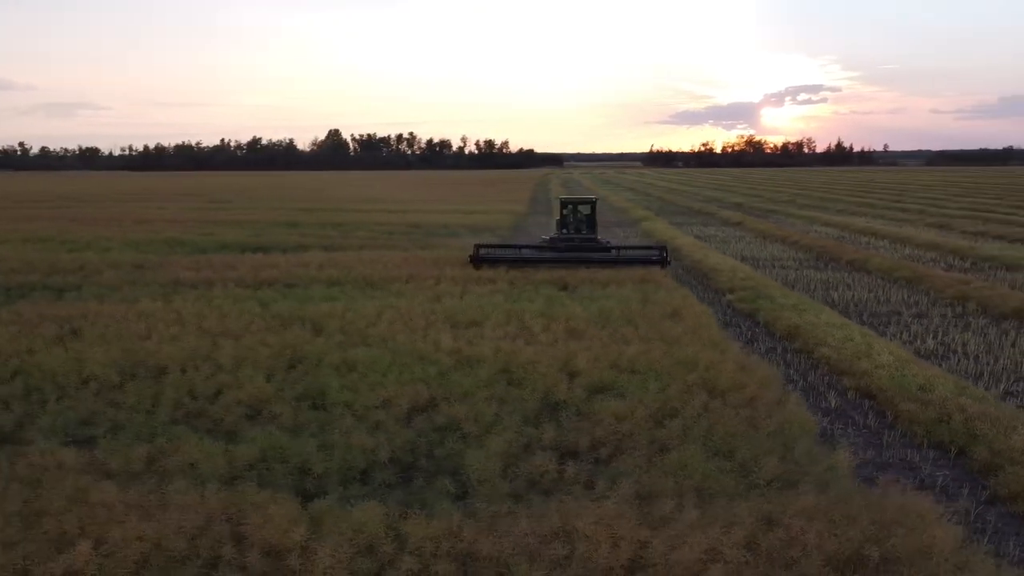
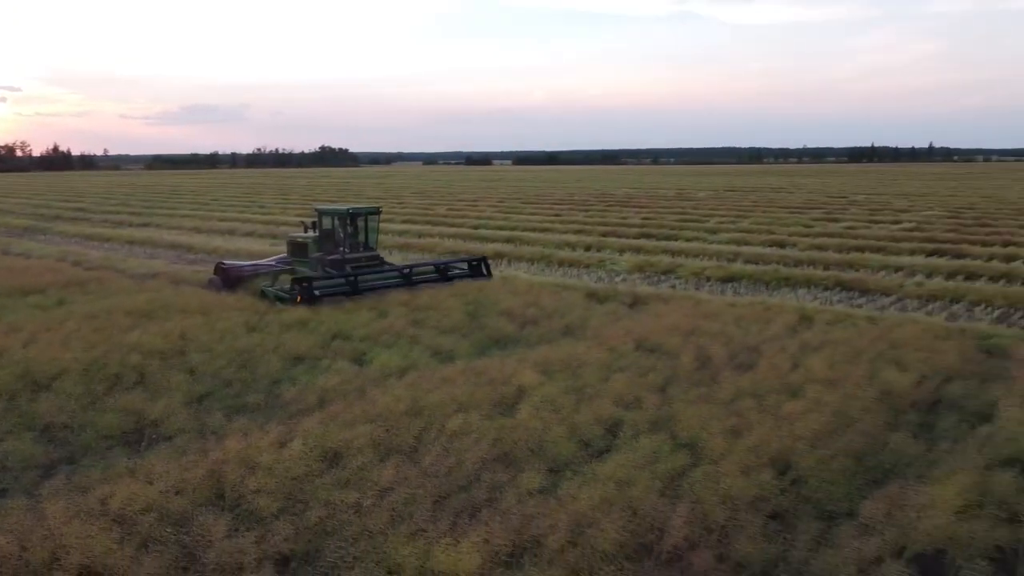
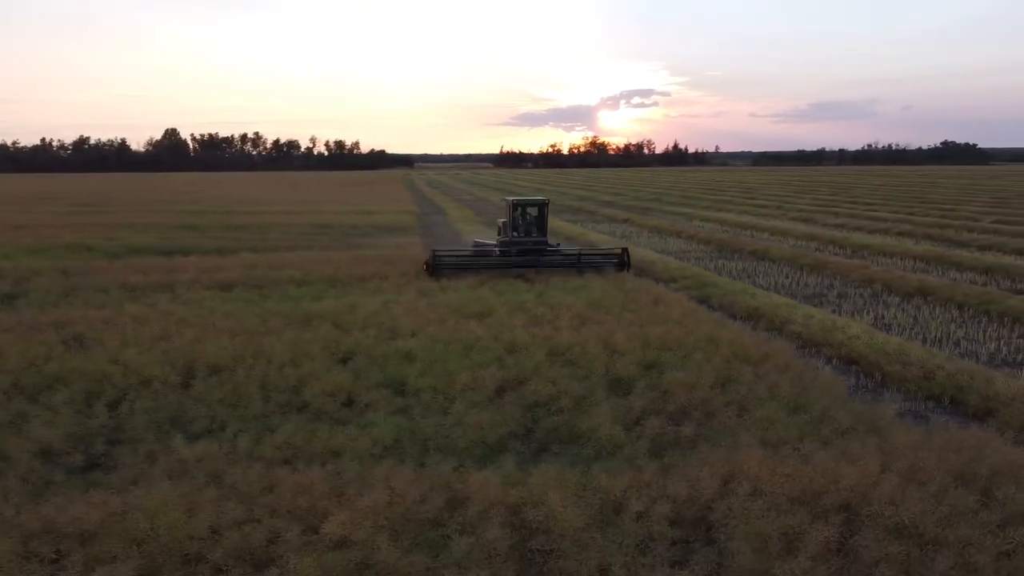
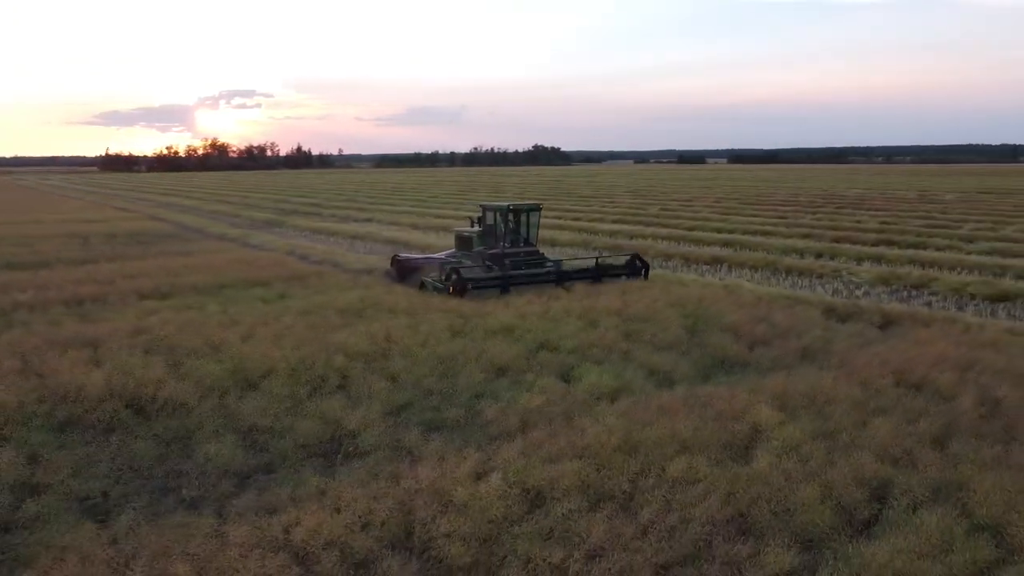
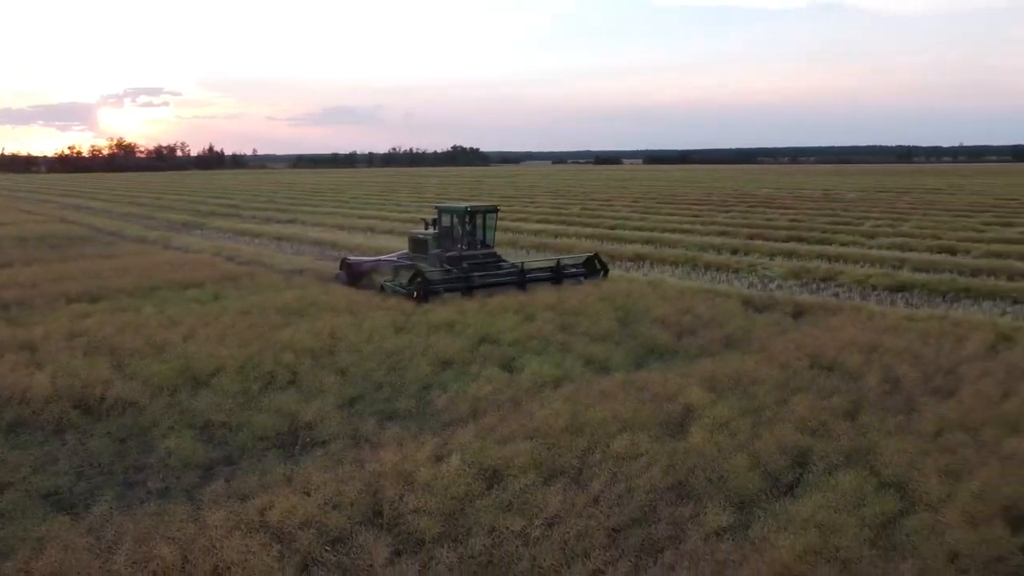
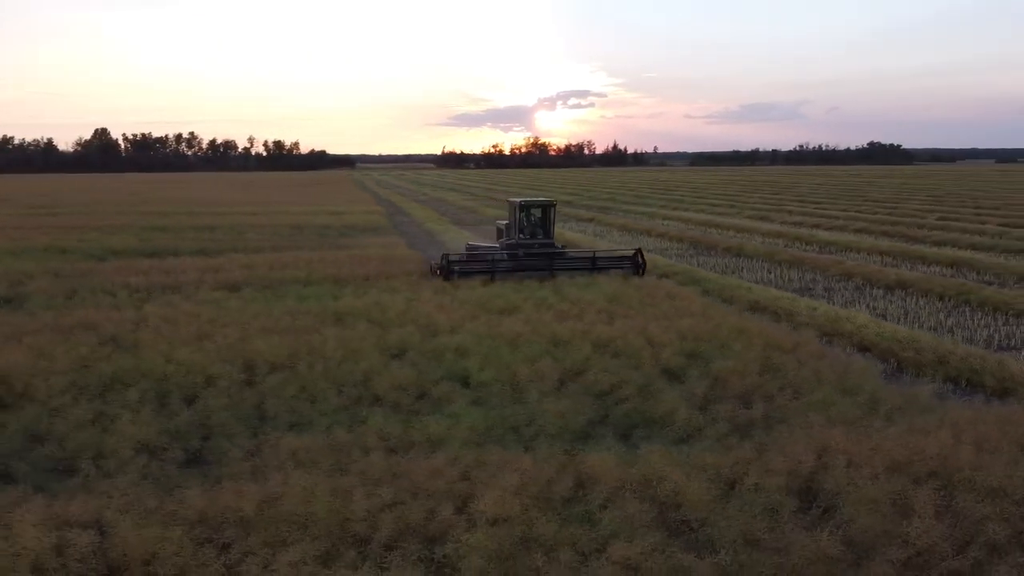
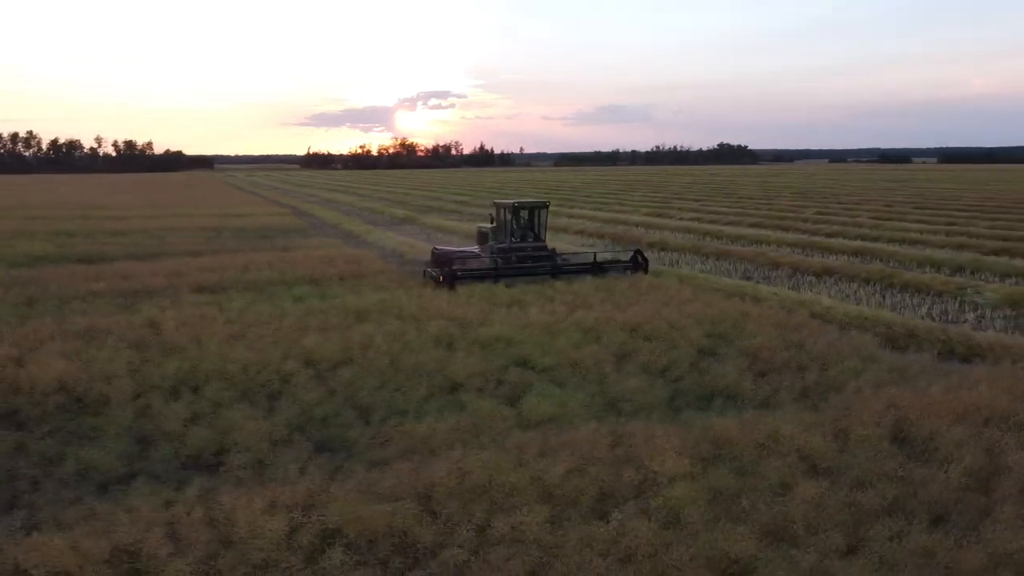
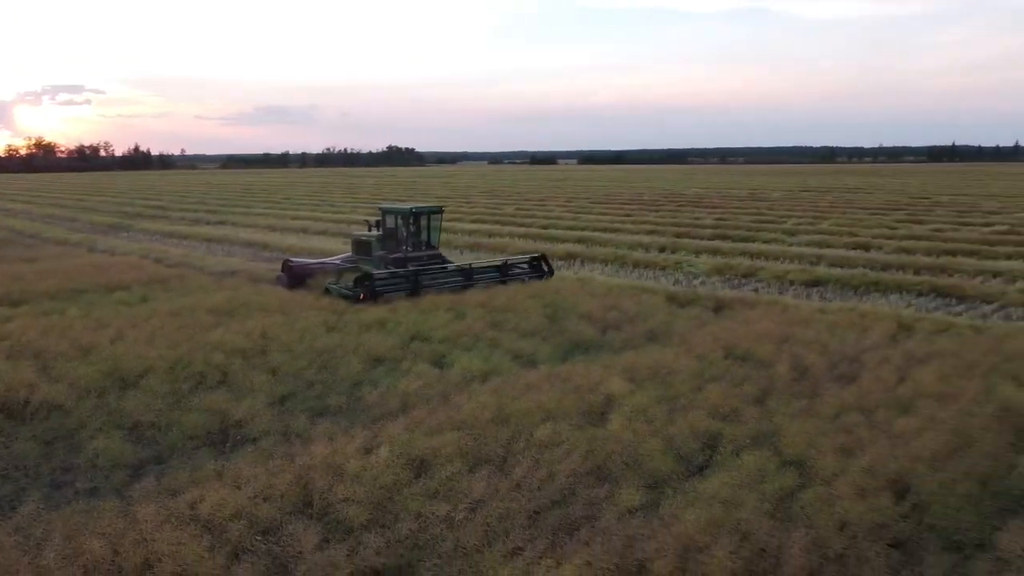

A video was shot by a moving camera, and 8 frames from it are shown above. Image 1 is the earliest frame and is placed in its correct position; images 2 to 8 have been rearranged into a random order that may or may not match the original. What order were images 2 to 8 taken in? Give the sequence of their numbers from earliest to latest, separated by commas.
3, 6, 7, 4, 5, 8, 2
